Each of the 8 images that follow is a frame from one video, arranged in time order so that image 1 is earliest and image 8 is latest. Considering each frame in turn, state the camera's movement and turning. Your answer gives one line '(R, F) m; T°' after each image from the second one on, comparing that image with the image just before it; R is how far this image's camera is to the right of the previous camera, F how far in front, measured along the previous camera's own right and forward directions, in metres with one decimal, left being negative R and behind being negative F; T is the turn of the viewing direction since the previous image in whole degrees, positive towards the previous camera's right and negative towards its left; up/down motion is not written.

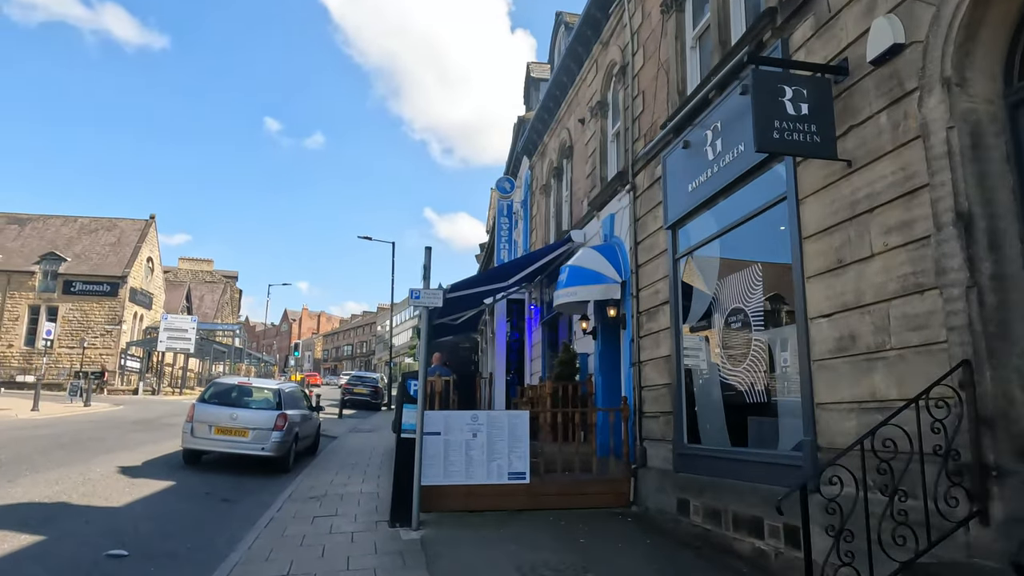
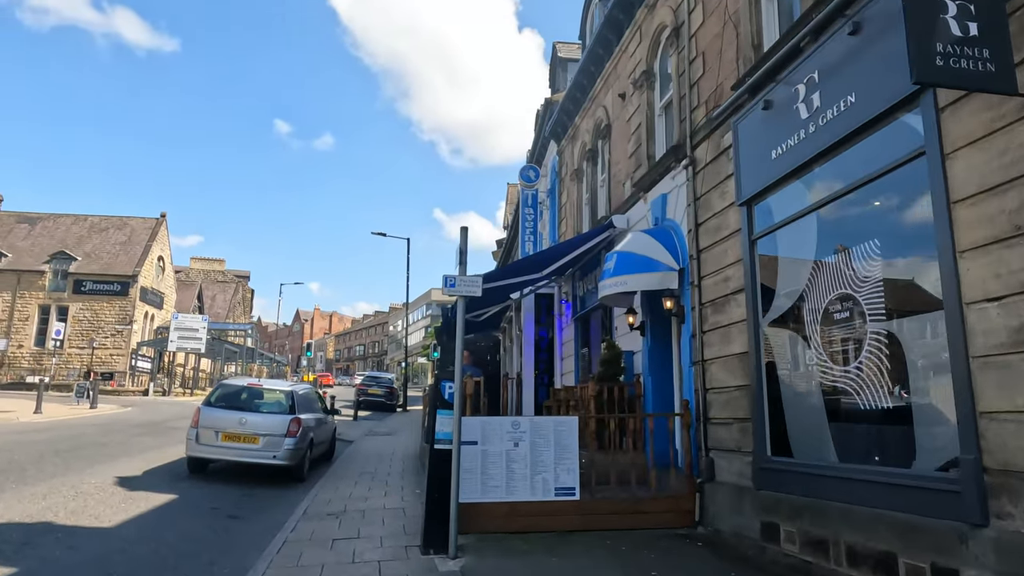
(-0.4, +1.1) m; -1°
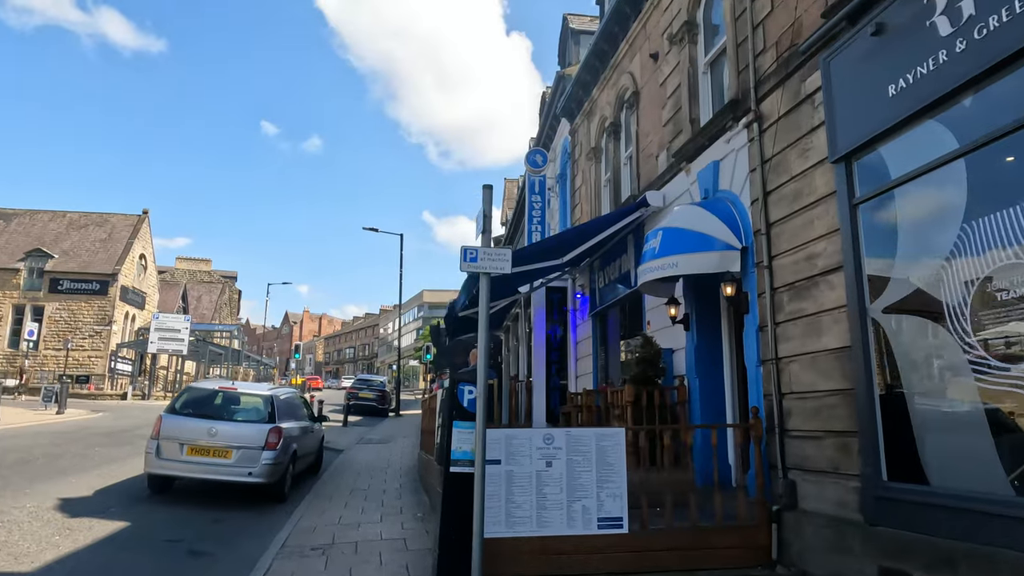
(-0.4, +1.5) m; +1°
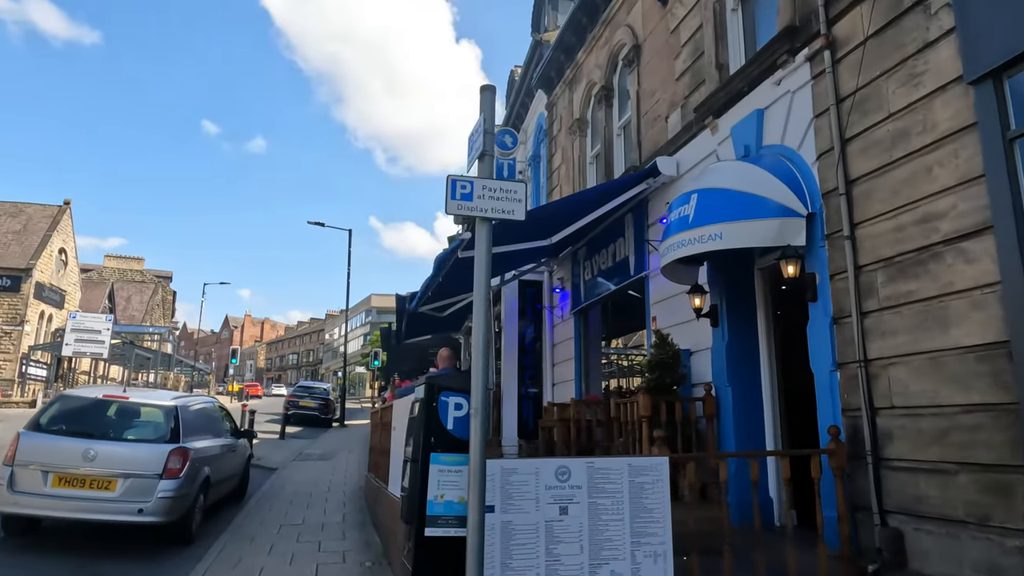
(-0.3, +1.9) m; +4°
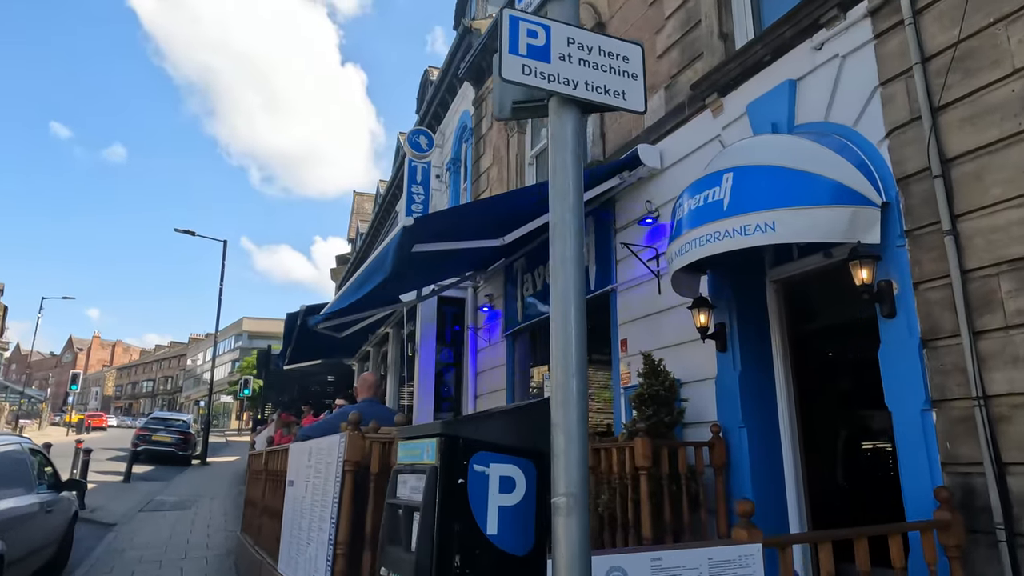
(-0.5, +1.7) m; +10°
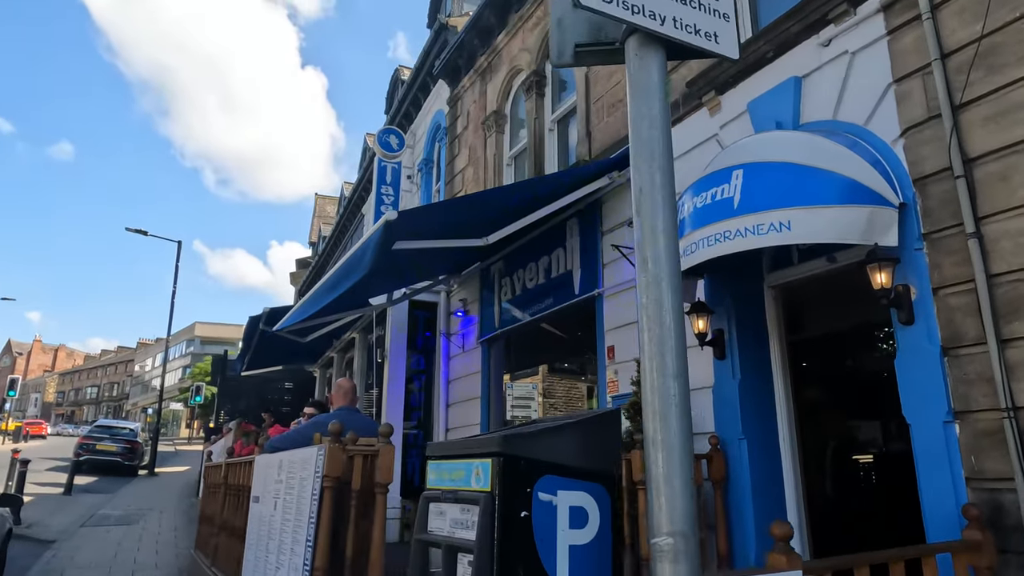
(-0.2, +0.3) m; +3°
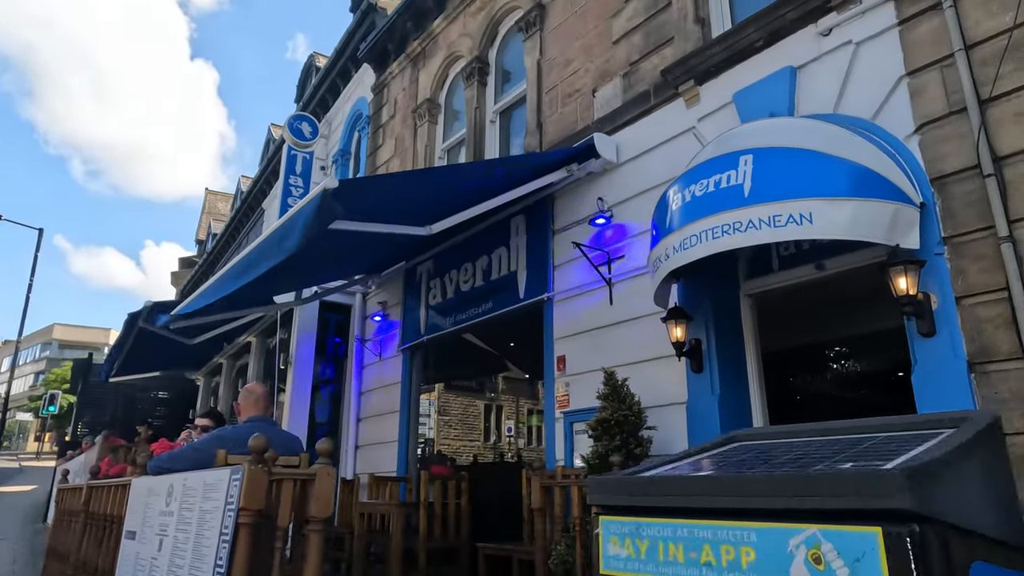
(-0.4, +0.7) m; +9°
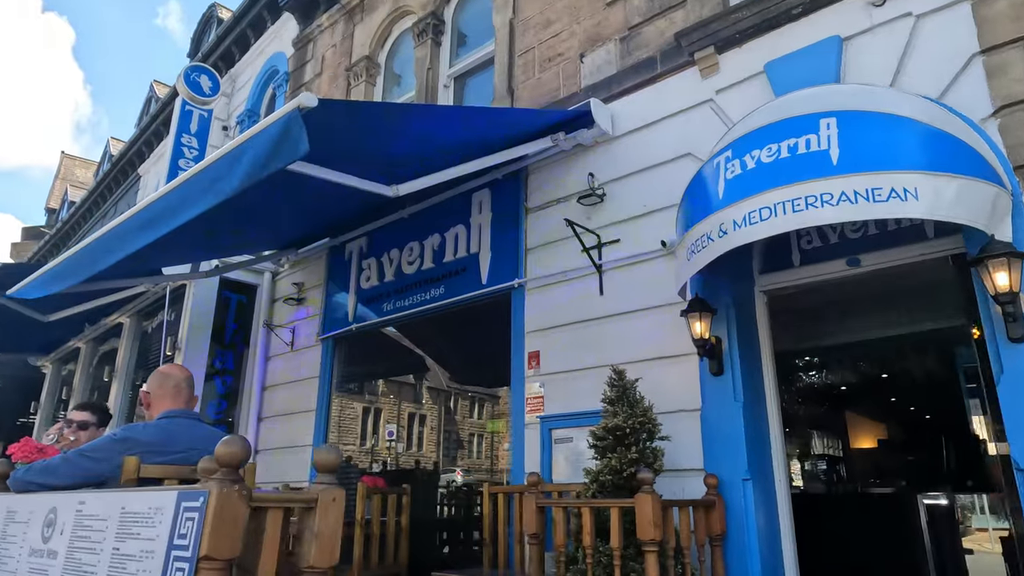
(-0.6, +0.9) m; +10°
